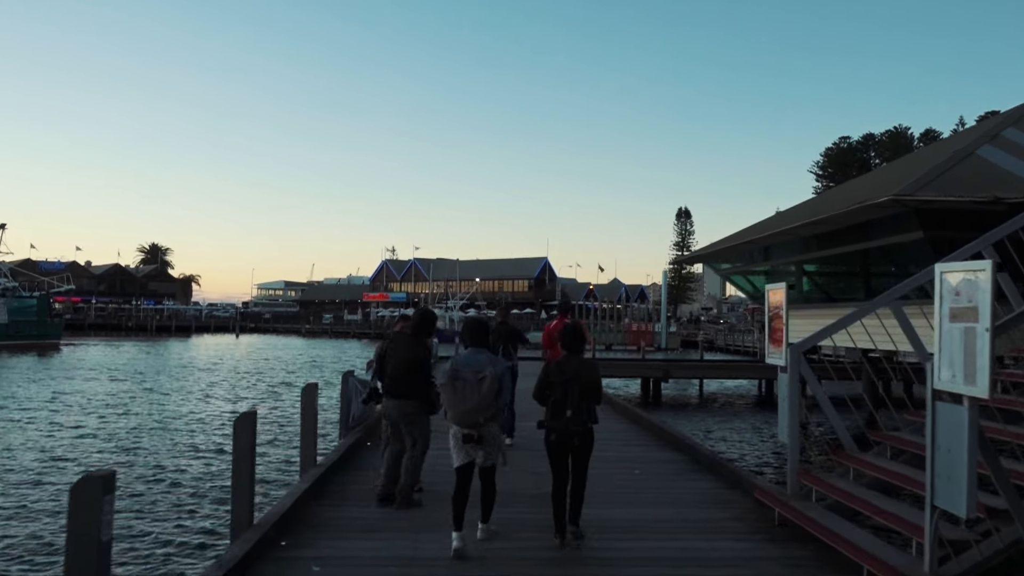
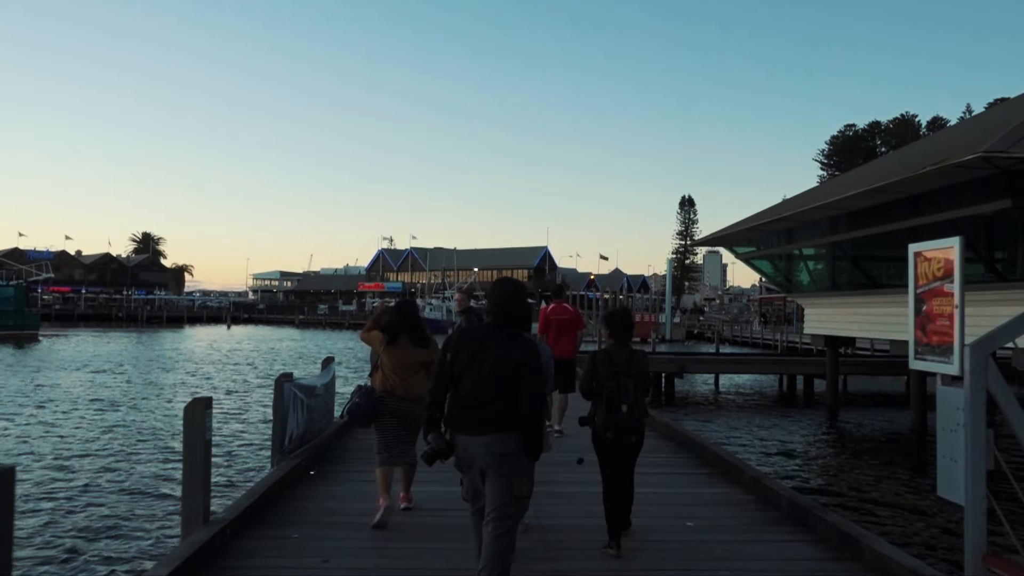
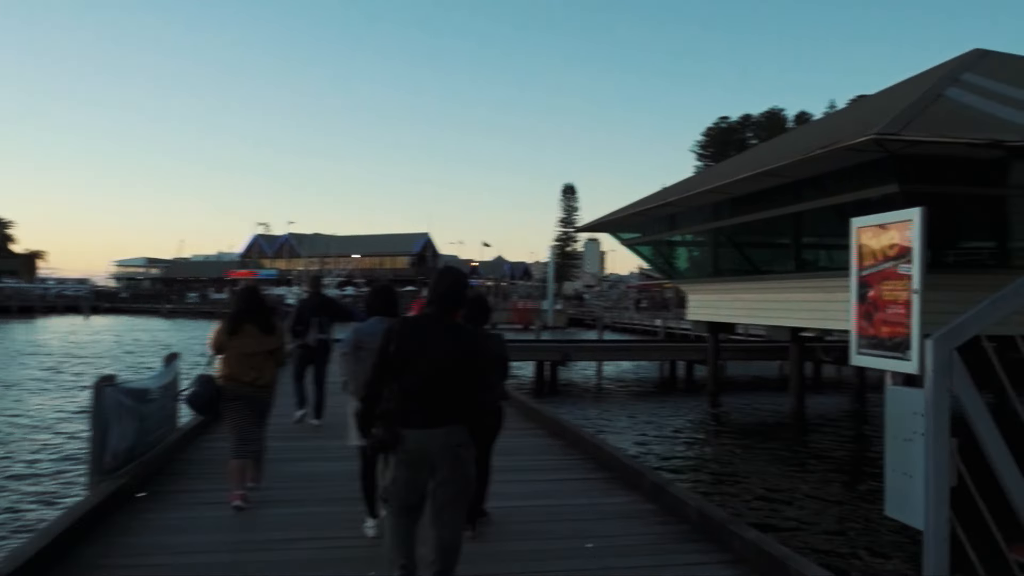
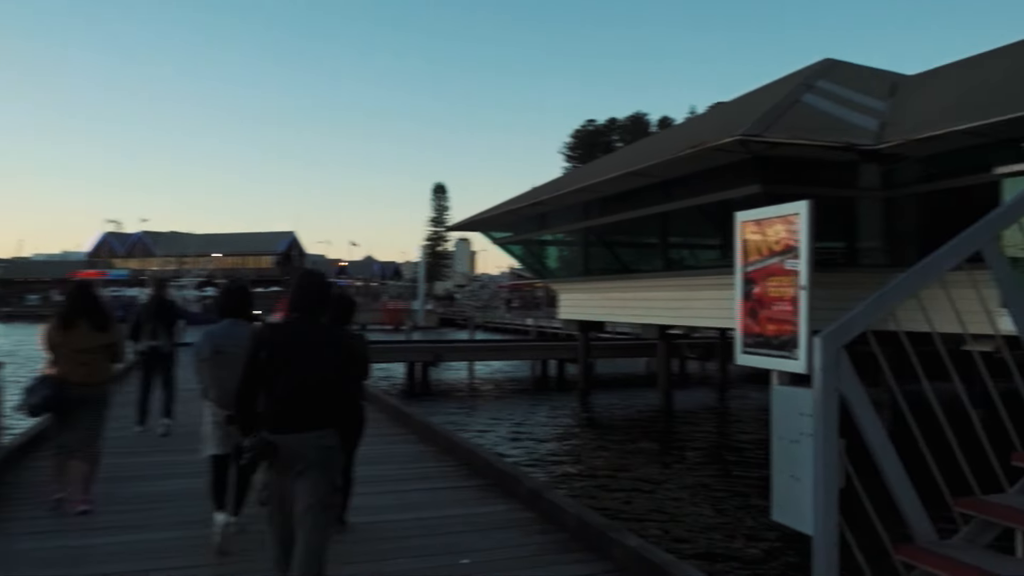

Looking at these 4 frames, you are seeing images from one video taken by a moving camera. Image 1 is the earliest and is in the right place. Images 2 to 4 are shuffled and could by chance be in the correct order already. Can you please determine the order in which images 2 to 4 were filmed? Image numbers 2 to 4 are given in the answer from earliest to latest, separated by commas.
2, 3, 4
